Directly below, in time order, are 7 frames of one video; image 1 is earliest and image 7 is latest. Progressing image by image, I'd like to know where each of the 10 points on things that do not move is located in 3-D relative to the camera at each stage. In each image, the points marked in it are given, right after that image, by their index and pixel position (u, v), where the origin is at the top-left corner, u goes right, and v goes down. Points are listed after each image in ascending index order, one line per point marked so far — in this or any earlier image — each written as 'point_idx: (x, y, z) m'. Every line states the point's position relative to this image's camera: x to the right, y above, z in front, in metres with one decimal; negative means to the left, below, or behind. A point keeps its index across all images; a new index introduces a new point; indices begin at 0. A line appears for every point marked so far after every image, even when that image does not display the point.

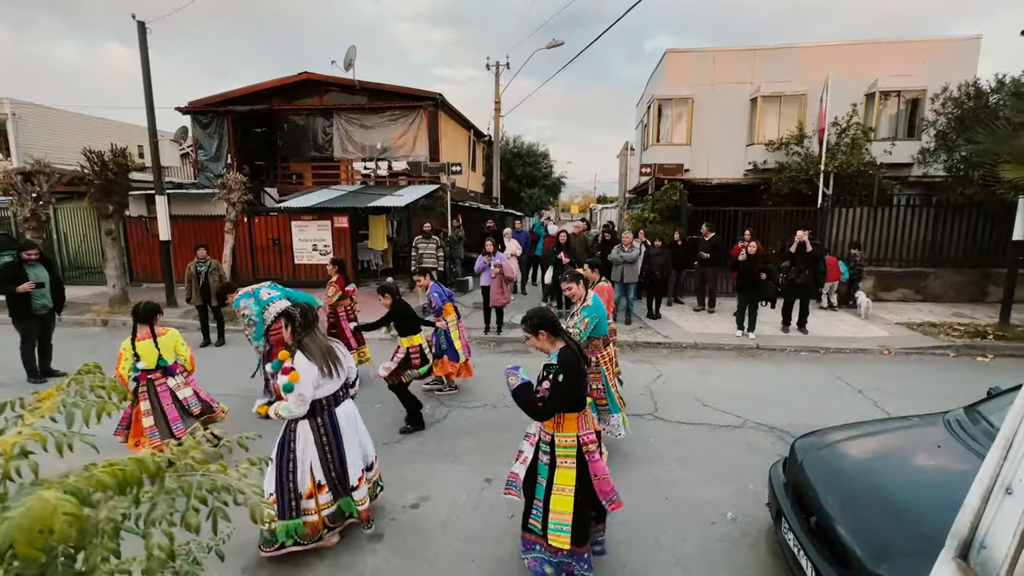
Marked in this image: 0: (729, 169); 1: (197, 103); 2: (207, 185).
0: (+5.3, +2.8, +13.0) m
1: (-6.7, +4.0, +11.6) m
2: (-6.6, +2.2, +11.8) m
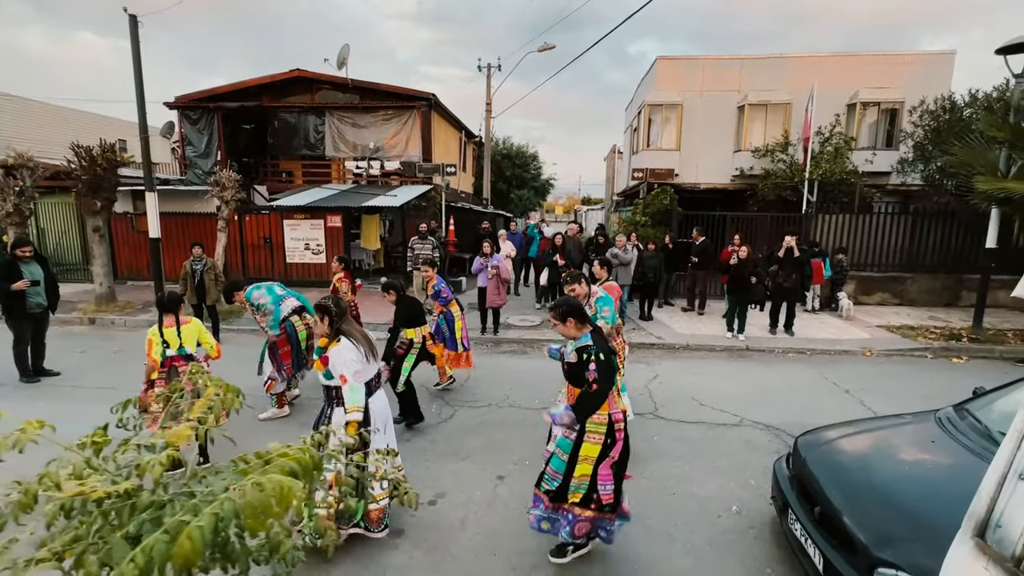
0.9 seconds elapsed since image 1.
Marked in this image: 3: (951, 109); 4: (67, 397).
0: (+5.1, +2.8, +13.4) m
1: (-6.8, +4.0, +11.4) m
2: (-6.7, +2.3, +11.6) m
3: (+8.3, +3.3, +10.1) m
4: (-4.8, -1.2, +5.9) m
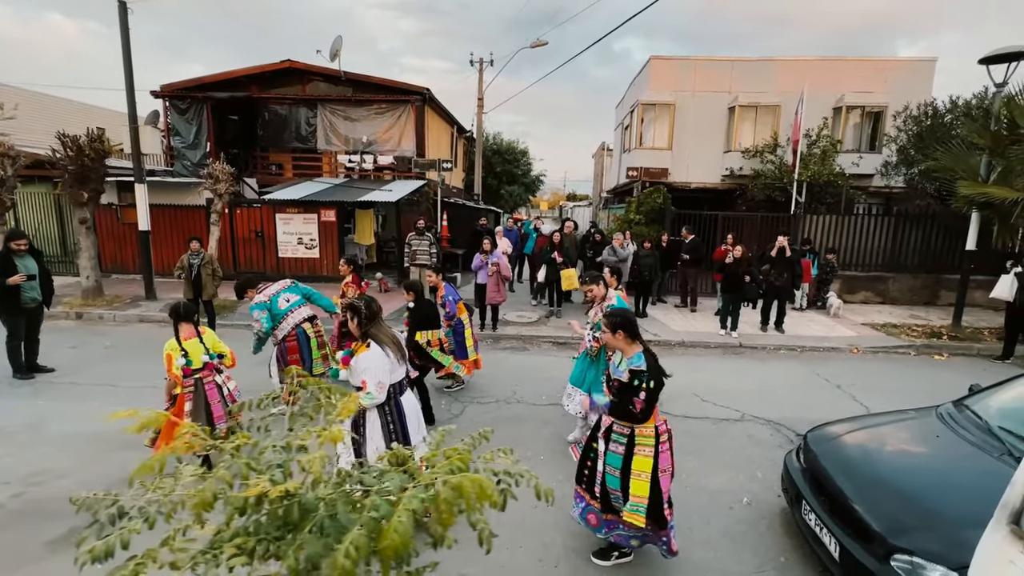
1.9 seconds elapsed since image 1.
0: (+4.9, +2.8, +13.6) m
1: (-6.9, +4.1, +11.2) m
2: (-6.9, +2.4, +11.4) m
3: (+8.2, +3.4, +10.5) m
4: (-4.8, -1.1, +5.8) m
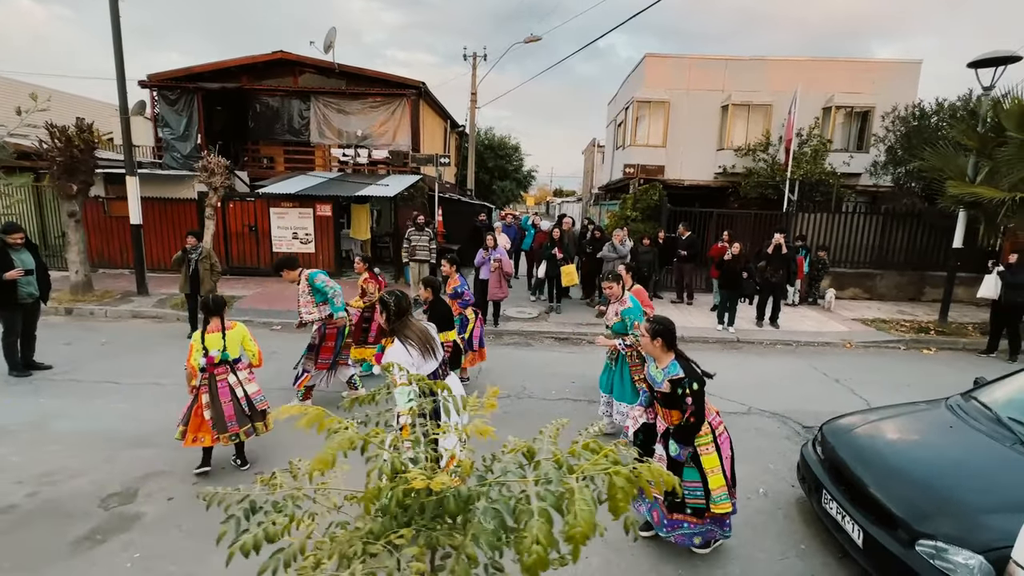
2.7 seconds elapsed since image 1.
0: (+4.7, +2.9, +13.8) m
1: (-7.0, +4.2, +10.9) m
2: (-7.0, +2.5, +11.1) m
3: (+8.1, +3.4, +10.8) m
4: (-4.6, -1.1, +5.7) m
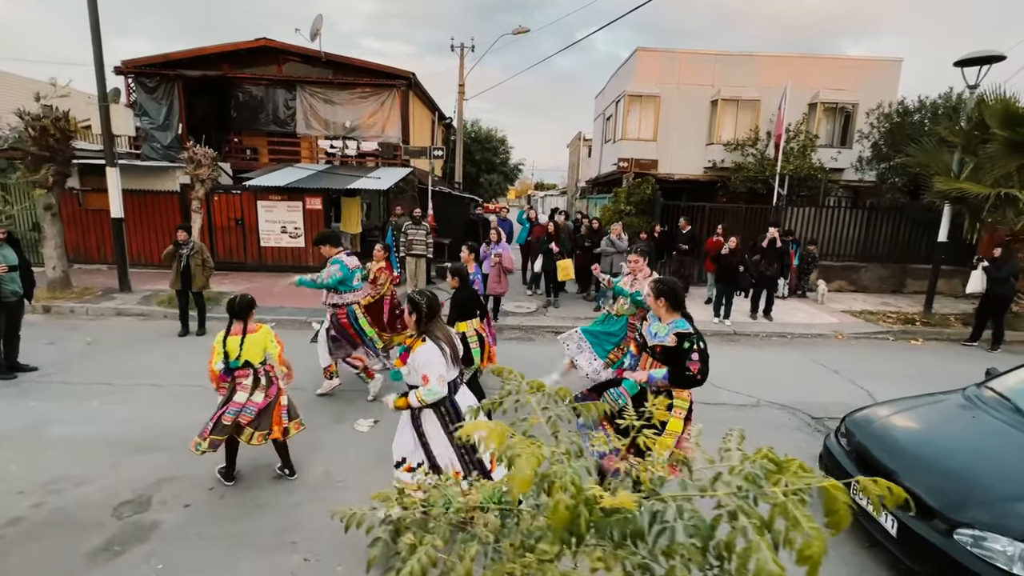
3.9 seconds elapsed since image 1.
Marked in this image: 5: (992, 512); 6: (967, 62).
0: (+4.4, +3.1, +13.9) m
1: (-7.2, +4.3, +10.4) m
2: (-7.1, +2.6, +10.7) m
3: (+8.0, +3.6, +11.1) m
4: (-4.5, -1.1, +5.4) m
5: (+2.7, -1.3, +3.1) m
6: (+6.8, +3.4, +8.2) m
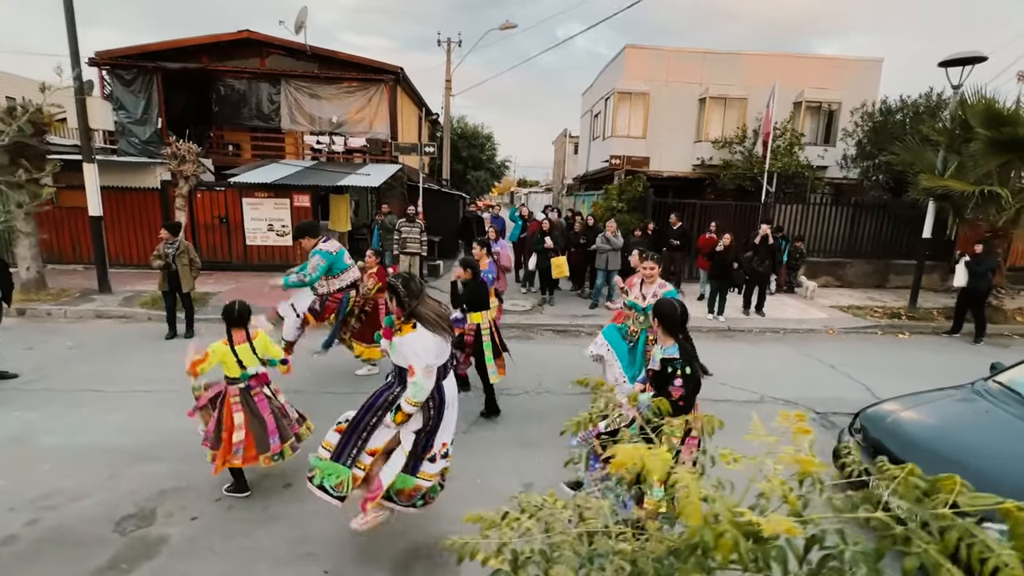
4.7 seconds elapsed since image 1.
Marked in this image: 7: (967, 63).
0: (+4.1, +3.2, +14.0) m
1: (-7.3, +4.3, +10.0) m
2: (-7.3, +2.6, +10.3) m
3: (+7.8, +3.7, +11.4) m
4: (-4.4, -1.1, +5.1) m
5: (+2.9, -1.3, +3.1) m
6: (+6.8, +3.5, +8.4) m
7: (+6.9, +3.4, +8.3) m
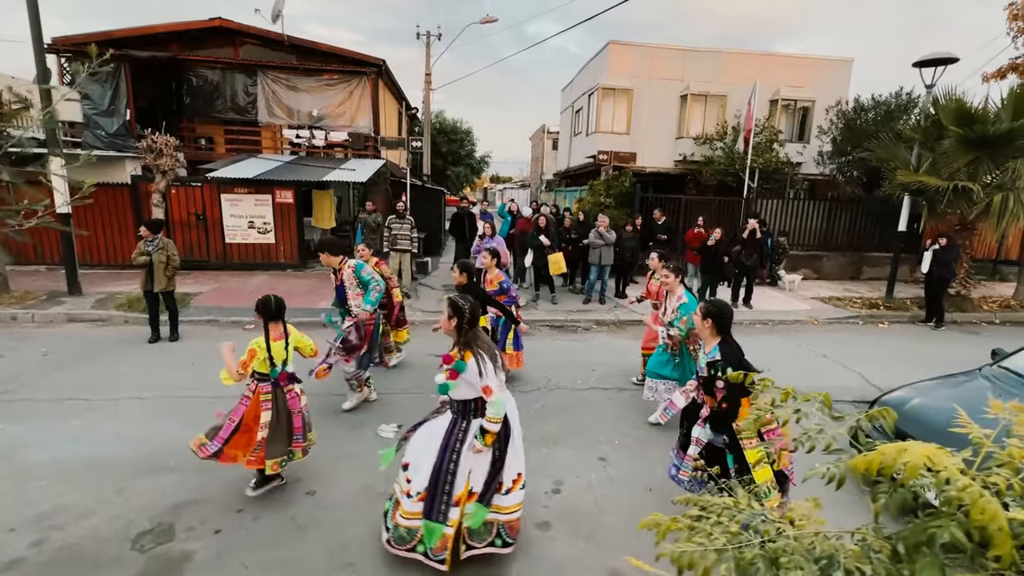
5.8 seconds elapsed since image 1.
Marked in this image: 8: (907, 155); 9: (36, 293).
0: (+3.6, +3.3, +14.2) m
1: (-7.5, +4.3, +9.4) m
2: (-7.5, +2.6, +9.7) m
3: (+7.4, +3.9, +11.8) m
4: (-4.2, -1.1, +4.8) m
5: (+3.2, -1.2, +3.3) m
6: (+6.6, +3.6, +8.7) m
7: (+6.8, +3.6, +8.6) m
8: (+6.8, +2.3, +9.3) m
9: (-6.8, -0.1, +7.7) m
